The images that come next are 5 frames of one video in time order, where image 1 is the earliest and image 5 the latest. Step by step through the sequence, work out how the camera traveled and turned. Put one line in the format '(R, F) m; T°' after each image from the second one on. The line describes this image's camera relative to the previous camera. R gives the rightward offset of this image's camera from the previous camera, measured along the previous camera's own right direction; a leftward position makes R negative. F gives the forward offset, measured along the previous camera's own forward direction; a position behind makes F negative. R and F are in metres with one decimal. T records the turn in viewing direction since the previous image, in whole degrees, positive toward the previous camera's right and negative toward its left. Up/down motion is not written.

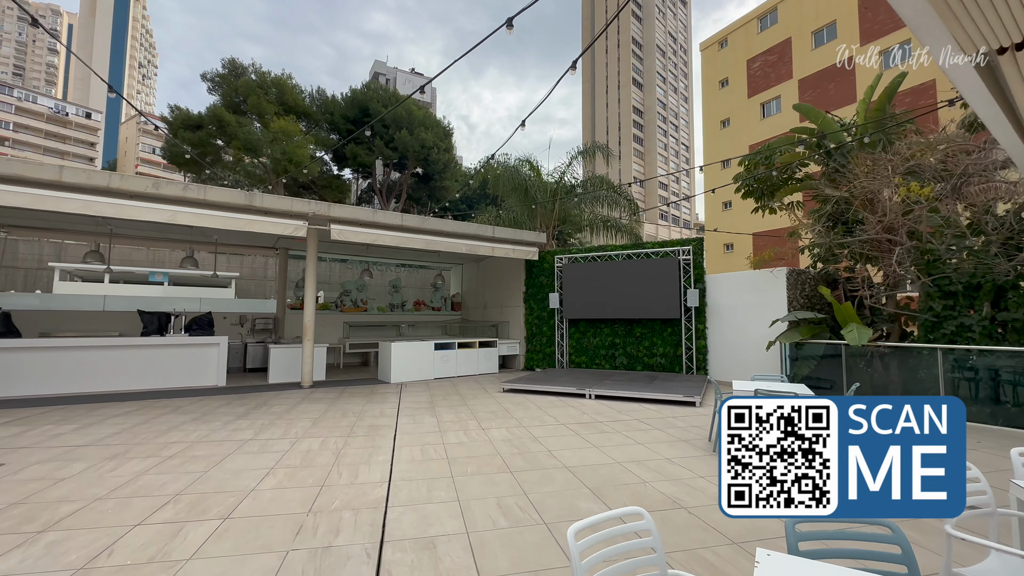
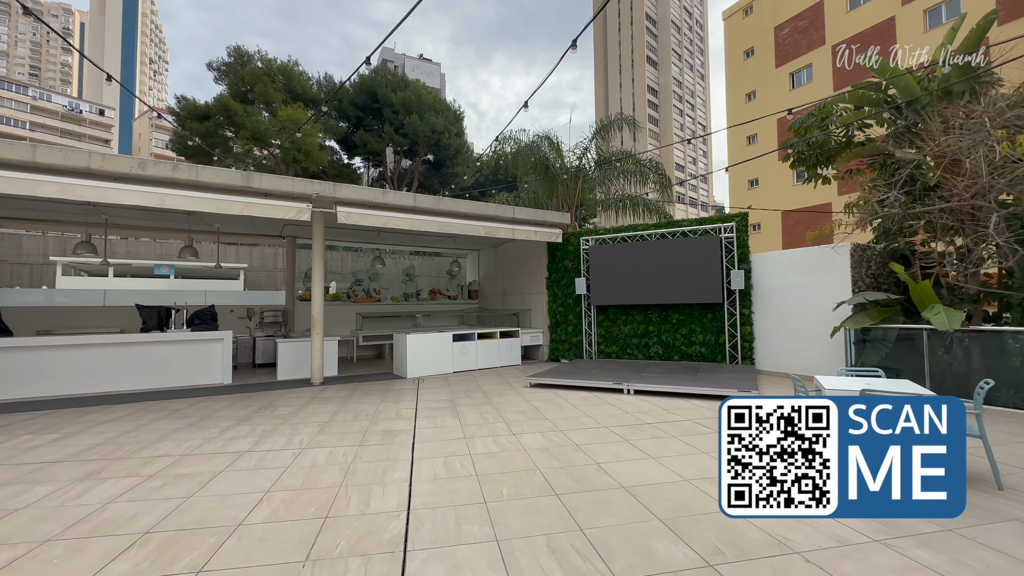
(-0.2, +0.8) m; -2°
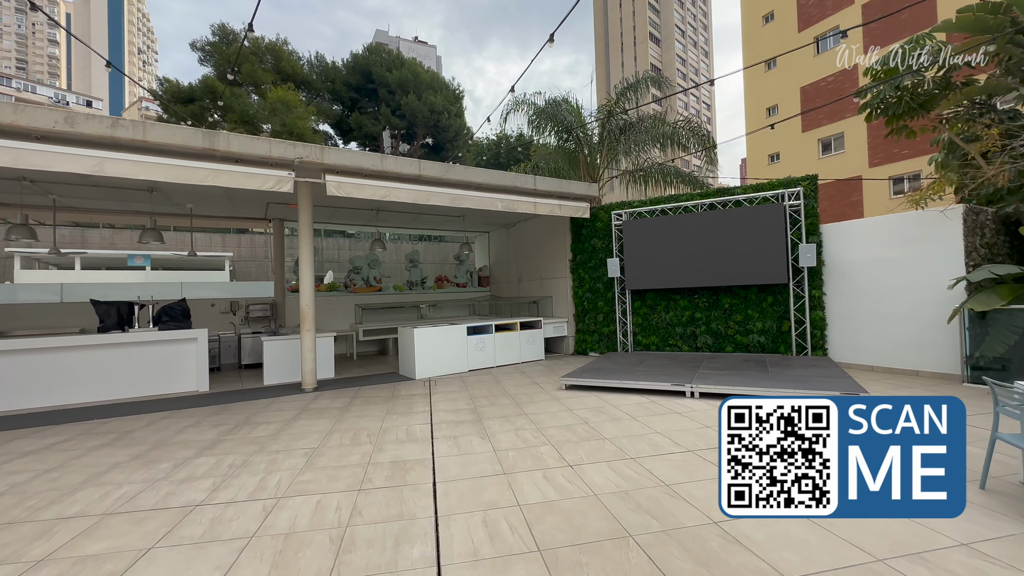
(-0.4, +1.3) m; 0°
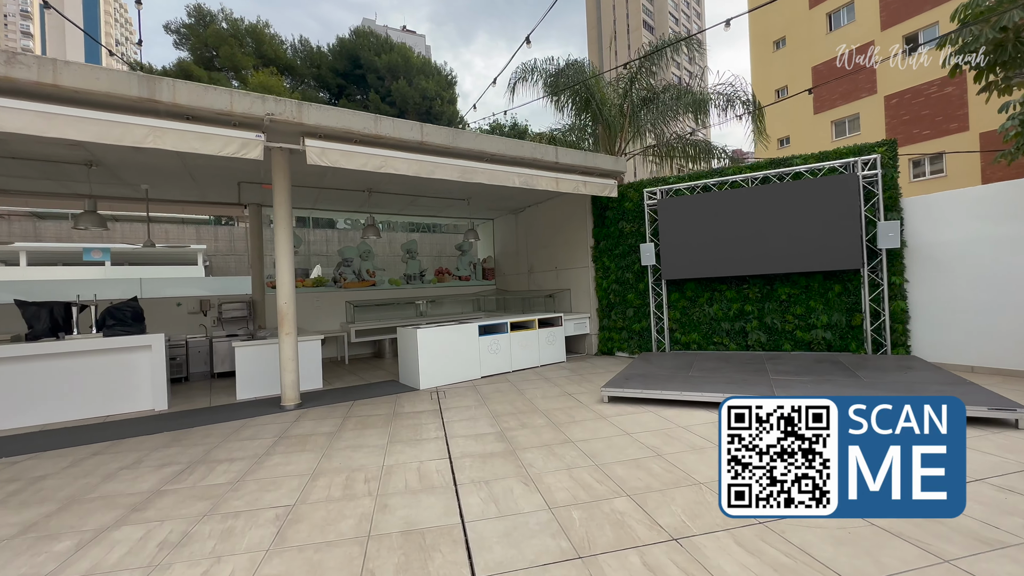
(-0.4, +1.2) m; +1°
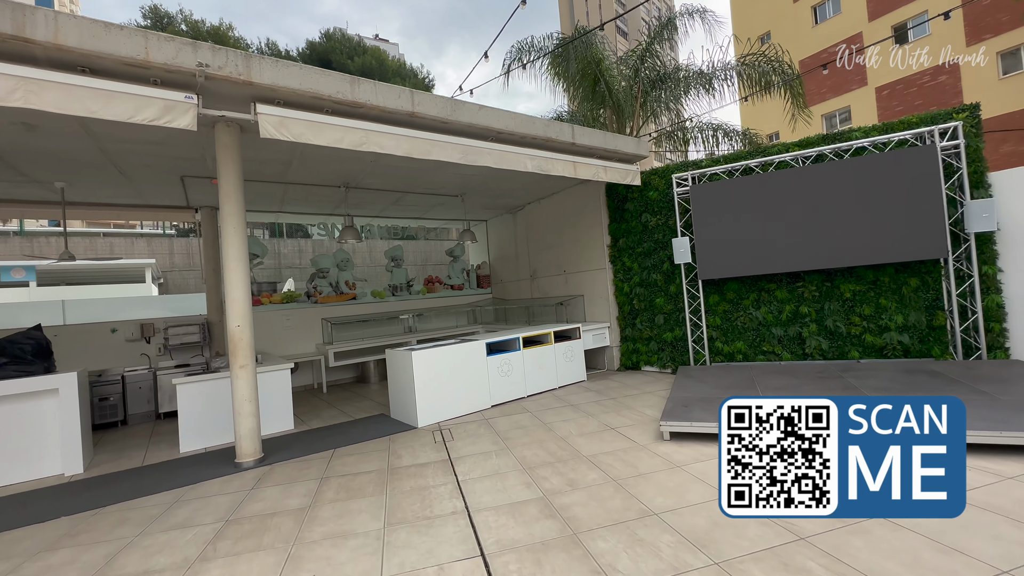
(-0.4, +1.2) m; +2°
